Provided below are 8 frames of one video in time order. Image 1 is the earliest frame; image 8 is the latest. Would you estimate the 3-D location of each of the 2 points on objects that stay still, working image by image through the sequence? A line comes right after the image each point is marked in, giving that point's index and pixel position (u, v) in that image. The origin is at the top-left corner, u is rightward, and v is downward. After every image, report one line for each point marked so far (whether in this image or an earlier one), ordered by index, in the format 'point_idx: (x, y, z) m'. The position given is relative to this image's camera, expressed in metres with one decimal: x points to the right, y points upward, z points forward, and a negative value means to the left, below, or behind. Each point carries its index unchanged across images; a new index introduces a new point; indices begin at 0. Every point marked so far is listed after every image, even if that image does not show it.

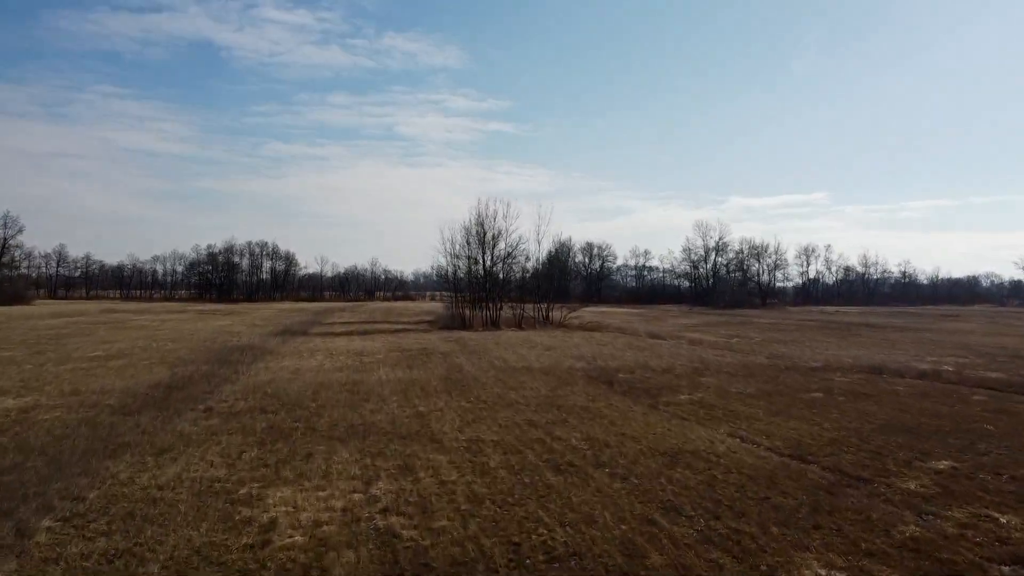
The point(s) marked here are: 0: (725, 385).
0: (+4.8, -2.2, +18.2) m
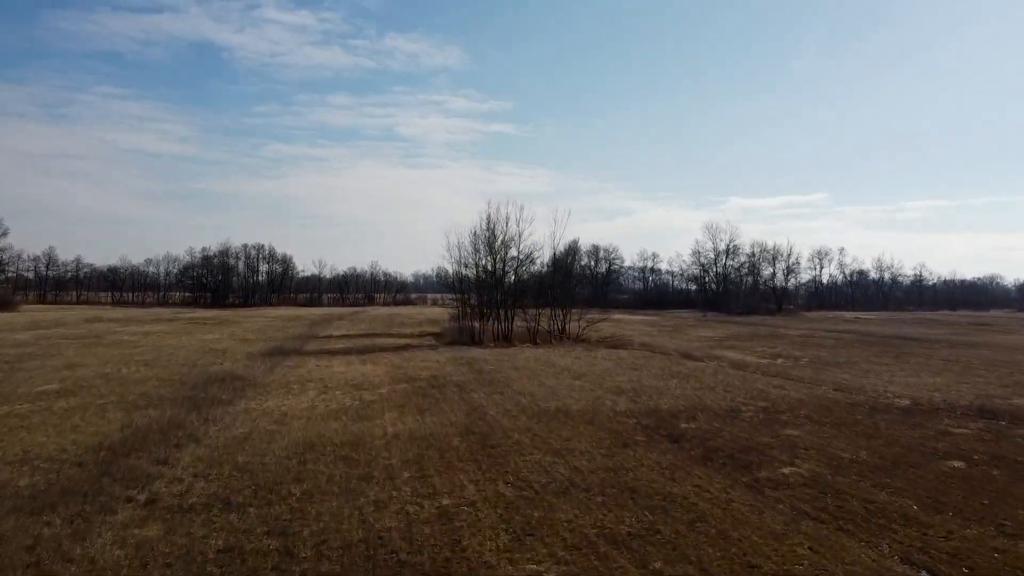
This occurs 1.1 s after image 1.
0: (+5.5, -2.8, +14.3) m
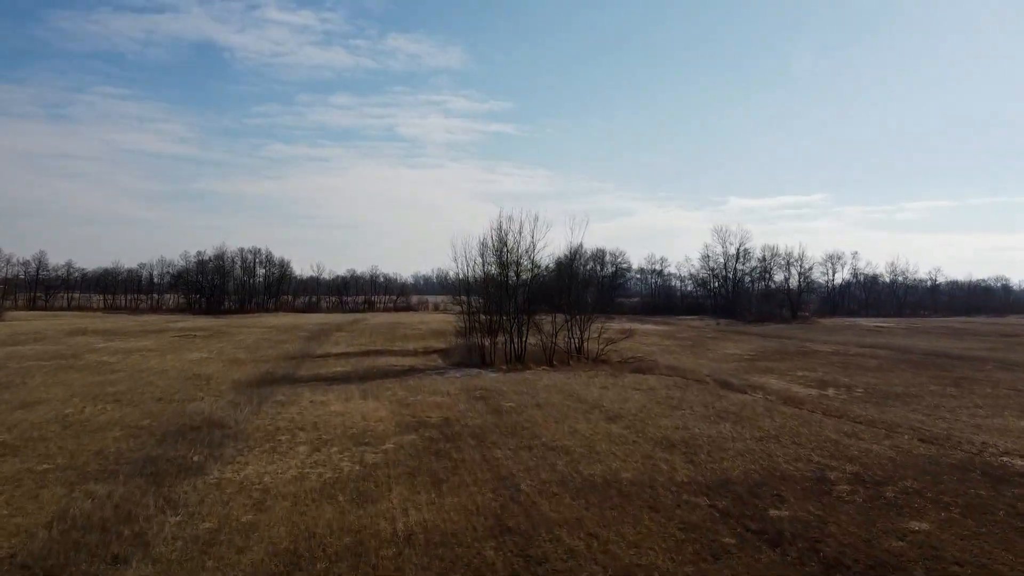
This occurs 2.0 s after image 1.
0: (+6.2, -3.5, +10.8) m
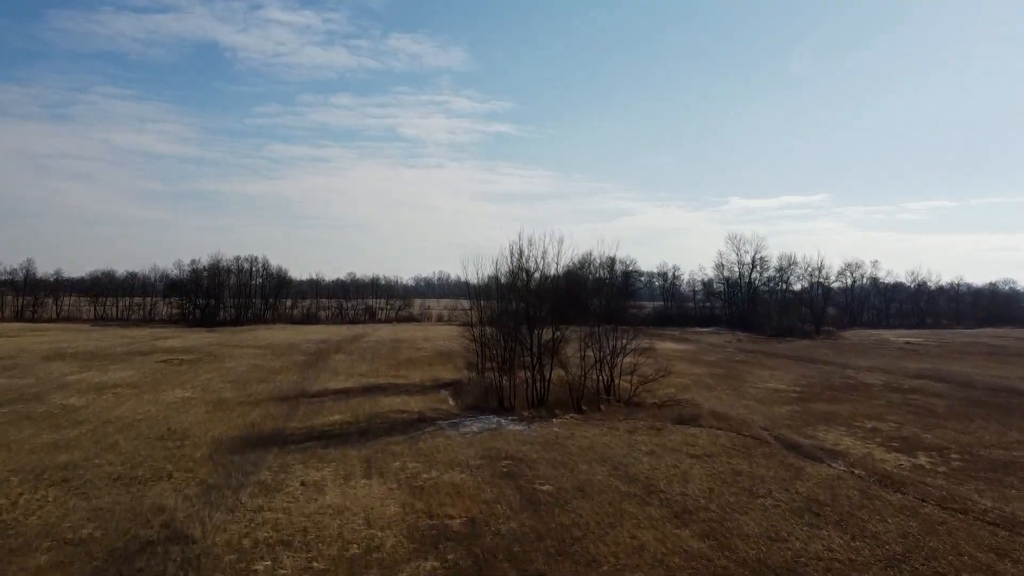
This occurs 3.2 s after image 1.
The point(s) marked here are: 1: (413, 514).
0: (+7.1, -4.9, +6.3) m
1: (-2.2, -4.9, +17.6) m
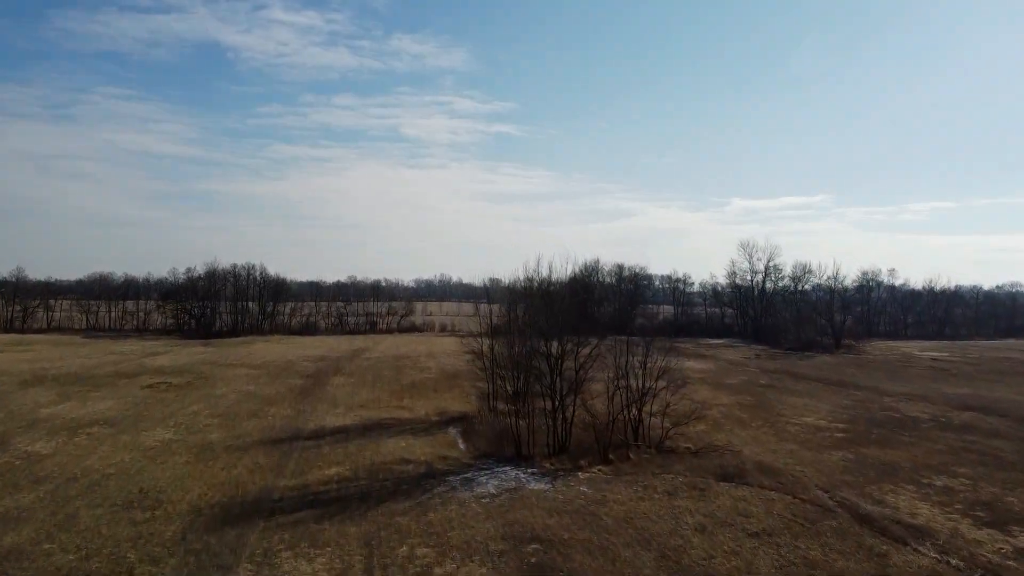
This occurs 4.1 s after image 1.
0: (+7.8, -6.2, +2.6) m
1: (-1.5, -6.1, +13.9) m
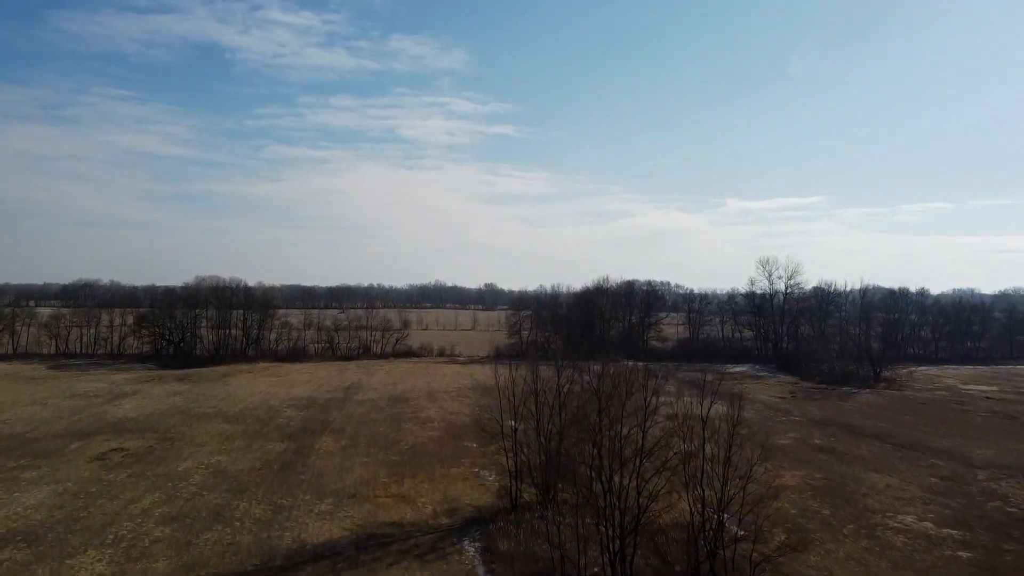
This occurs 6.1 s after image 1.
0: (+9.2, -8.9, -5.1) m
1: (-0.2, -8.8, +6.1) m
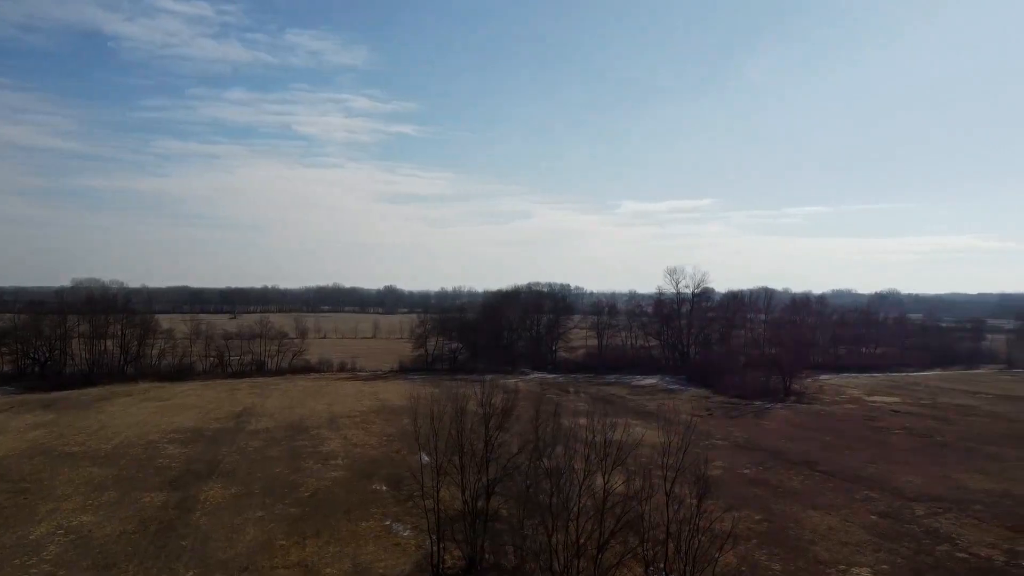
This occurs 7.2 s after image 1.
0: (+11.0, -10.2, -8.0) m
1: (+0.4, -10.1, +2.0) m
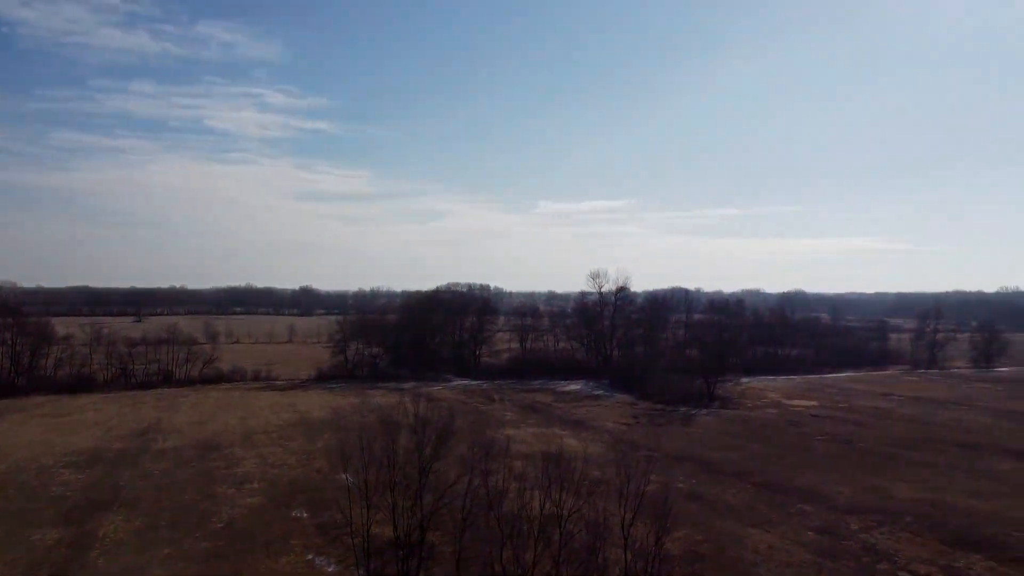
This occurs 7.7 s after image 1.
0: (+12.6, -10.9, -8.7) m
1: (+0.9, -10.8, +0.2) m
